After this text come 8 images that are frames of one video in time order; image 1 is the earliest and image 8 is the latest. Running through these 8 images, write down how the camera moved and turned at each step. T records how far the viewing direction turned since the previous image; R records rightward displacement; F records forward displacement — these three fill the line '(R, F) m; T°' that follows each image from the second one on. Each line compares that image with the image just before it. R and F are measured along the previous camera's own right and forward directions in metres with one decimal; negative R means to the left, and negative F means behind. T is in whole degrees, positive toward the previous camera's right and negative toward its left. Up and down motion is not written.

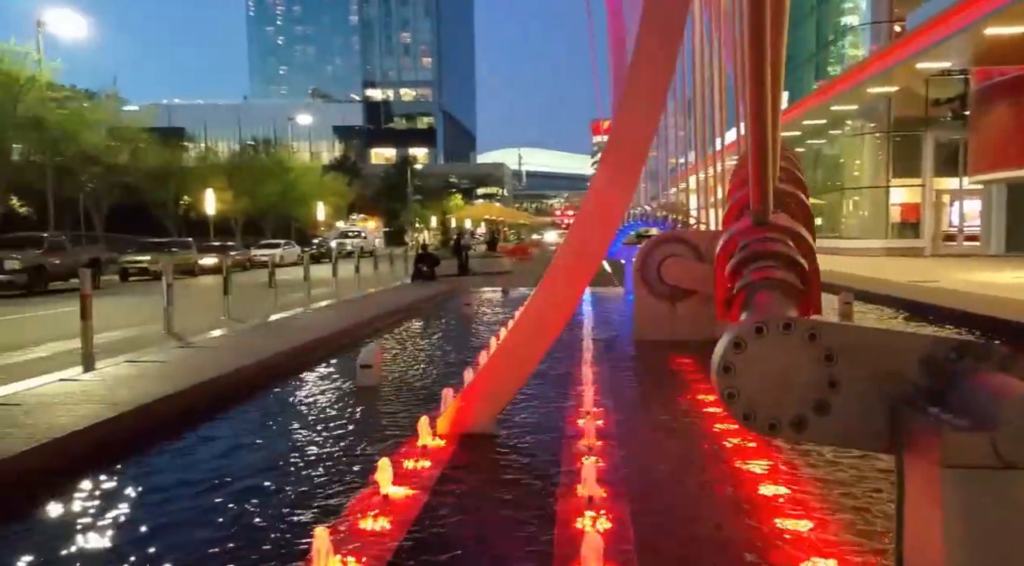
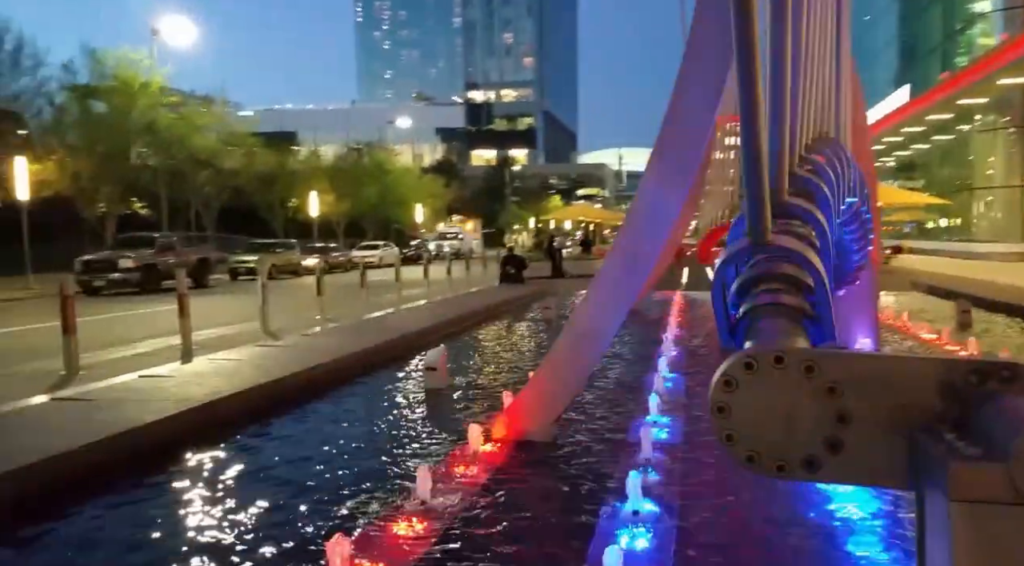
(+0.6, +0.2) m; -8°
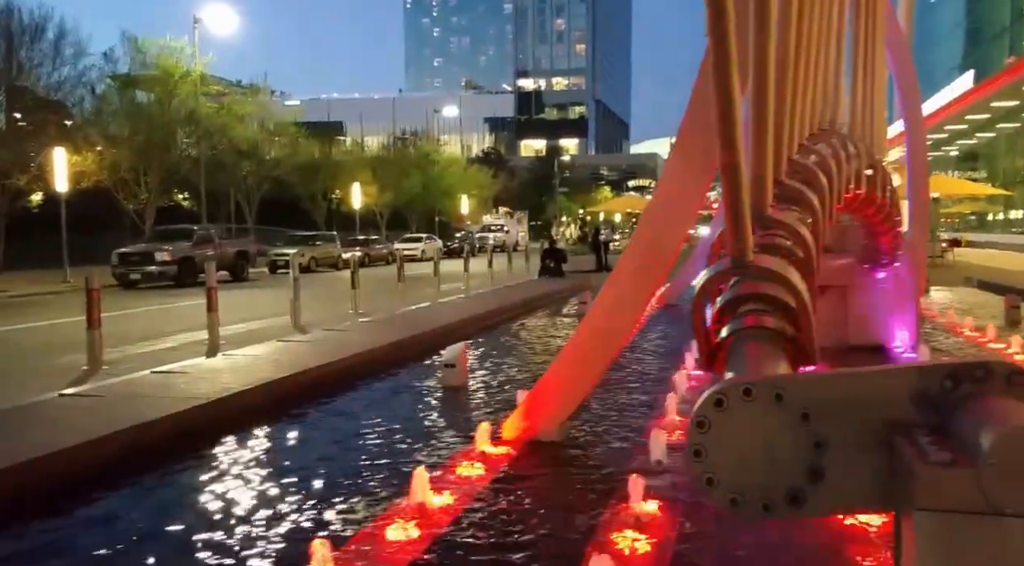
(+0.5, +0.5) m; -5°
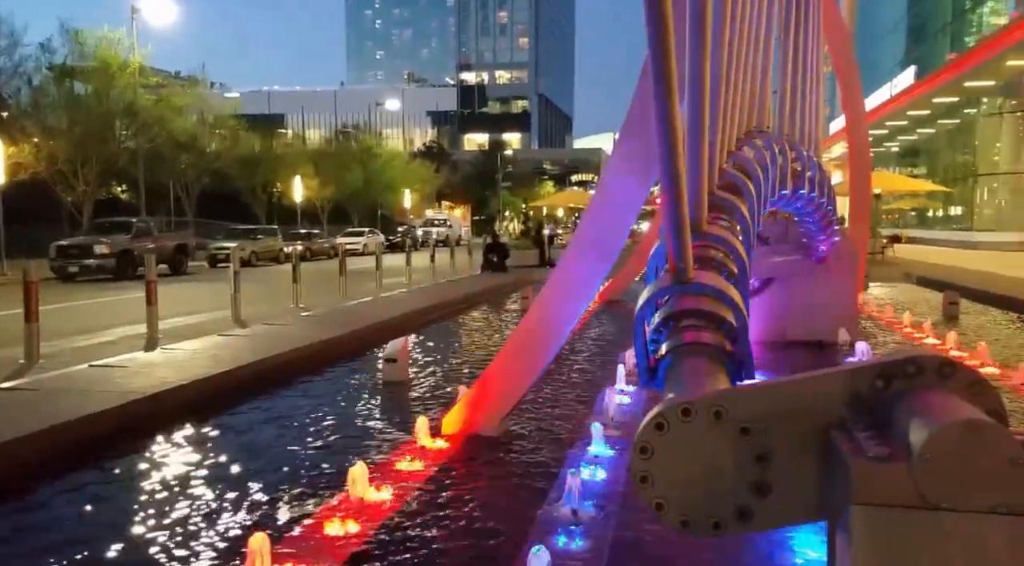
(0.0, 0.0) m; +3°
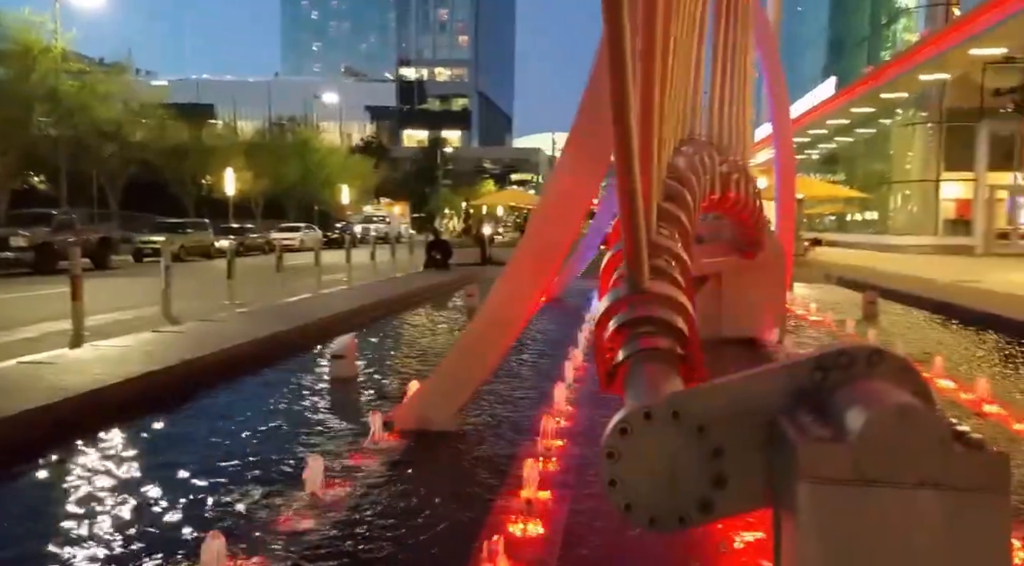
(-0.3, +0.1) m; +5°
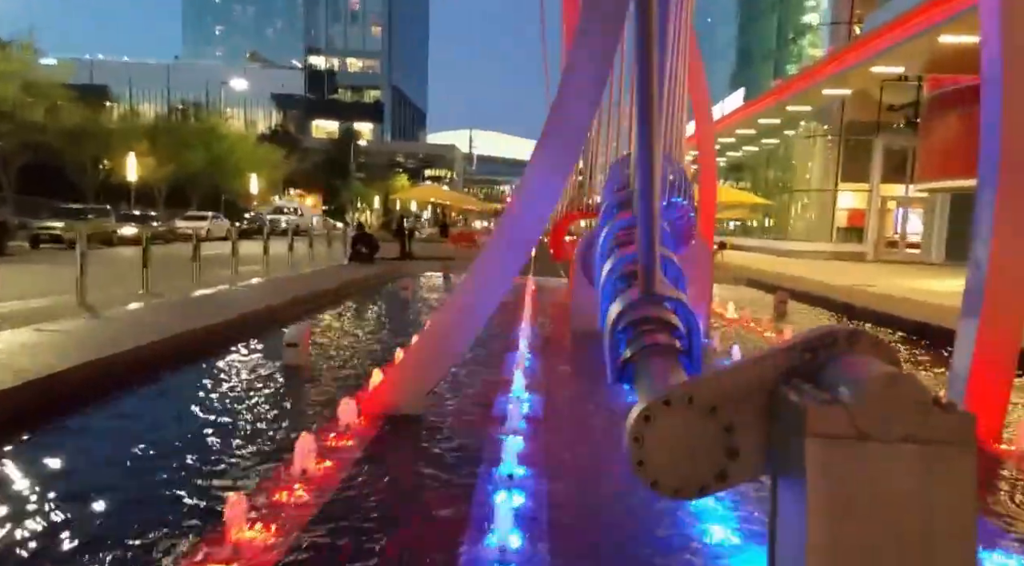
(-0.9, +0.1) m; +9°
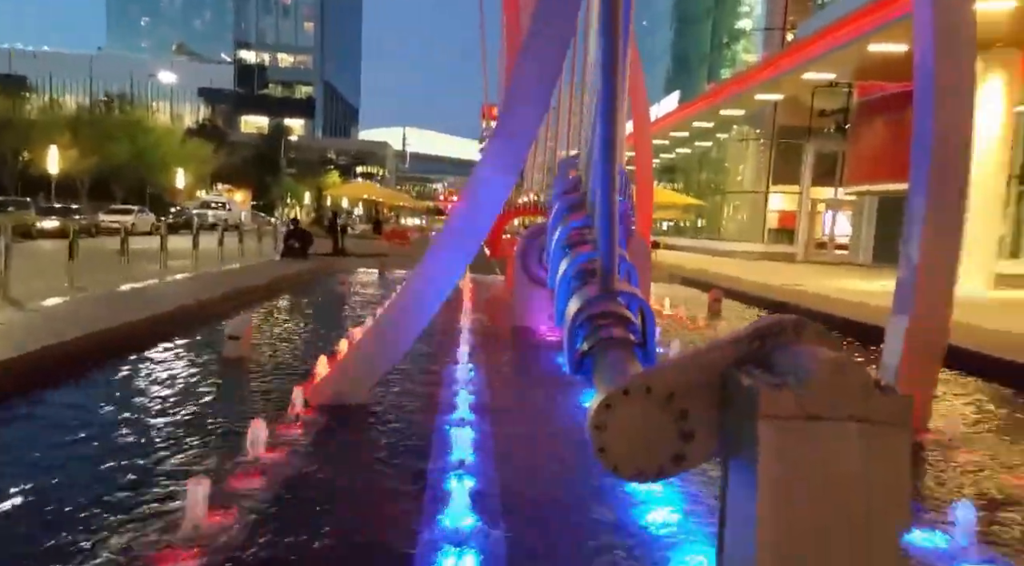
(-0.2, -0.1) m; +5°
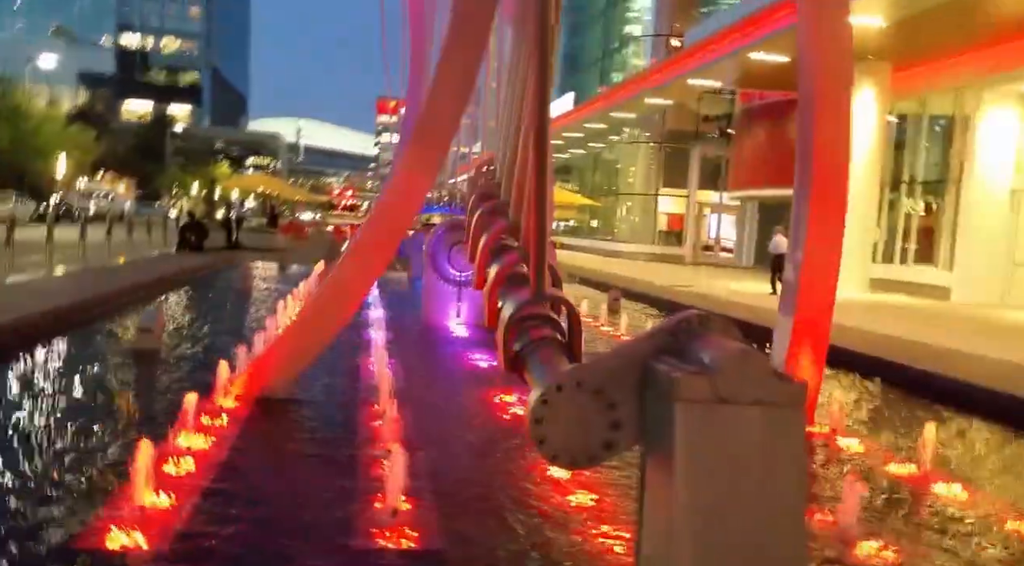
(-0.4, -0.1) m; +8°
